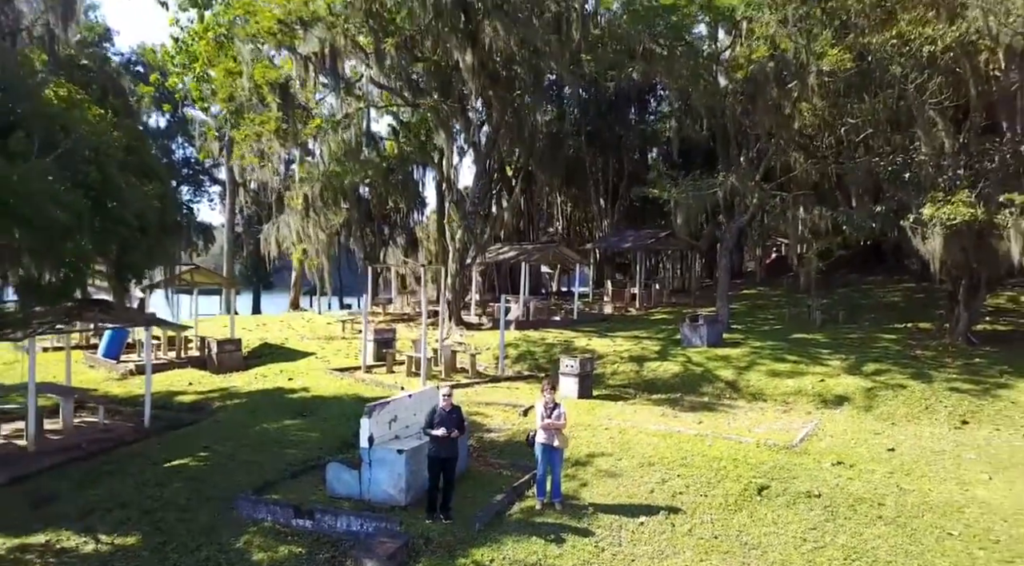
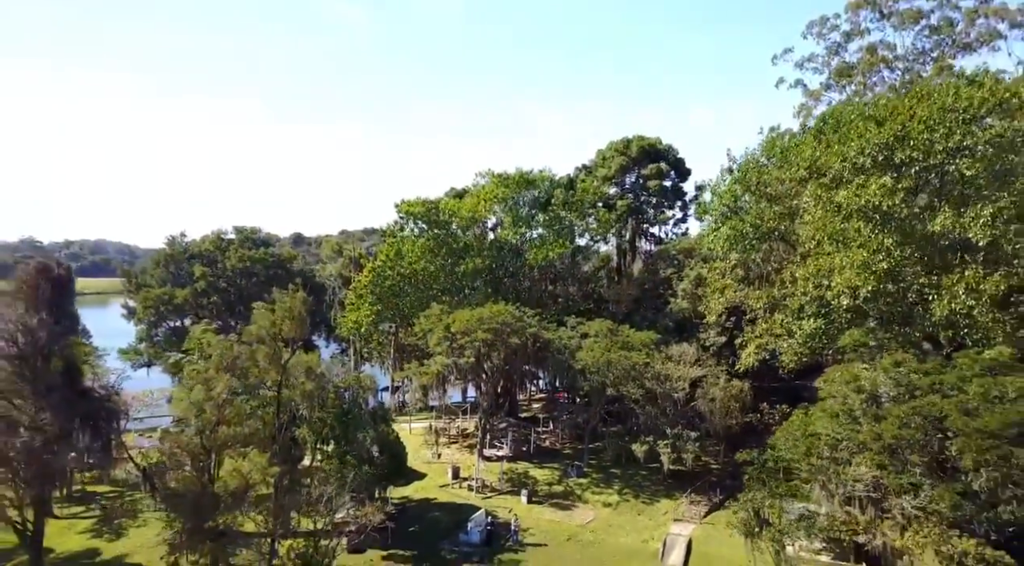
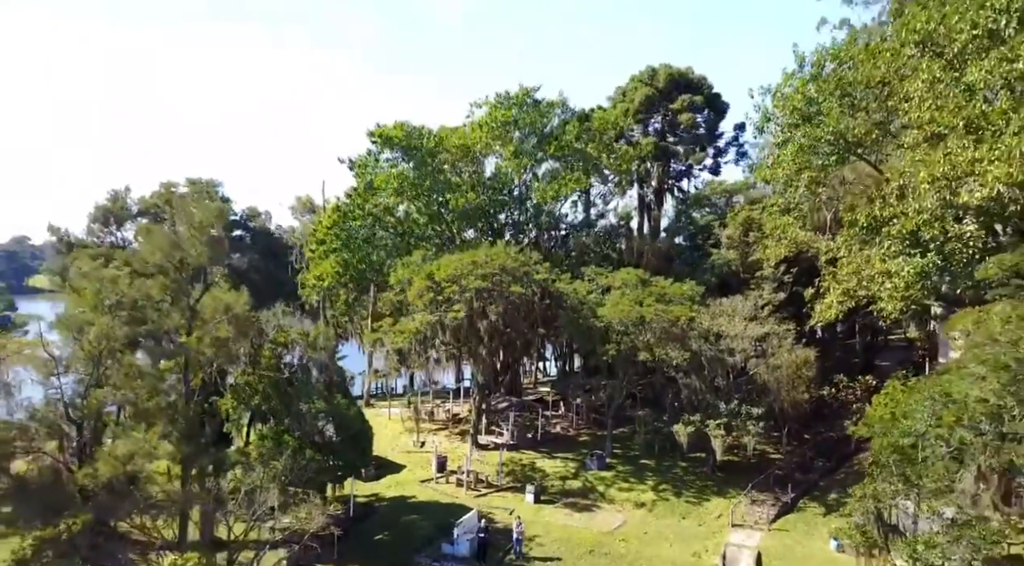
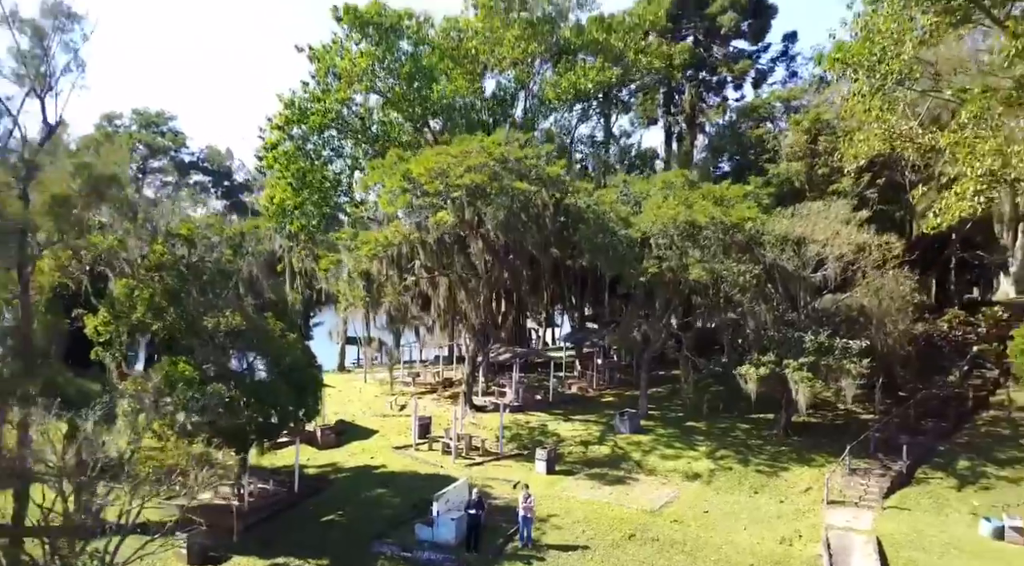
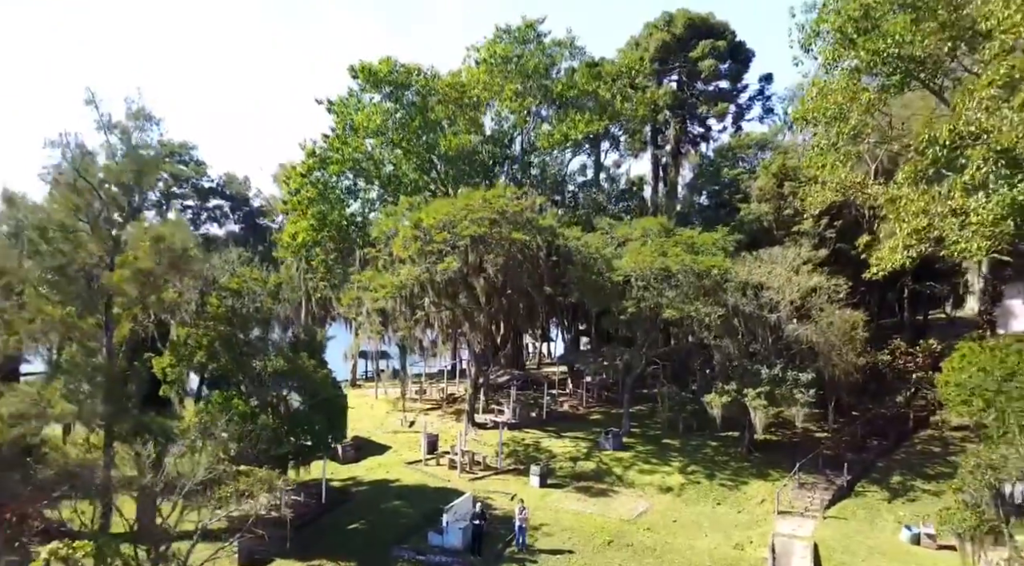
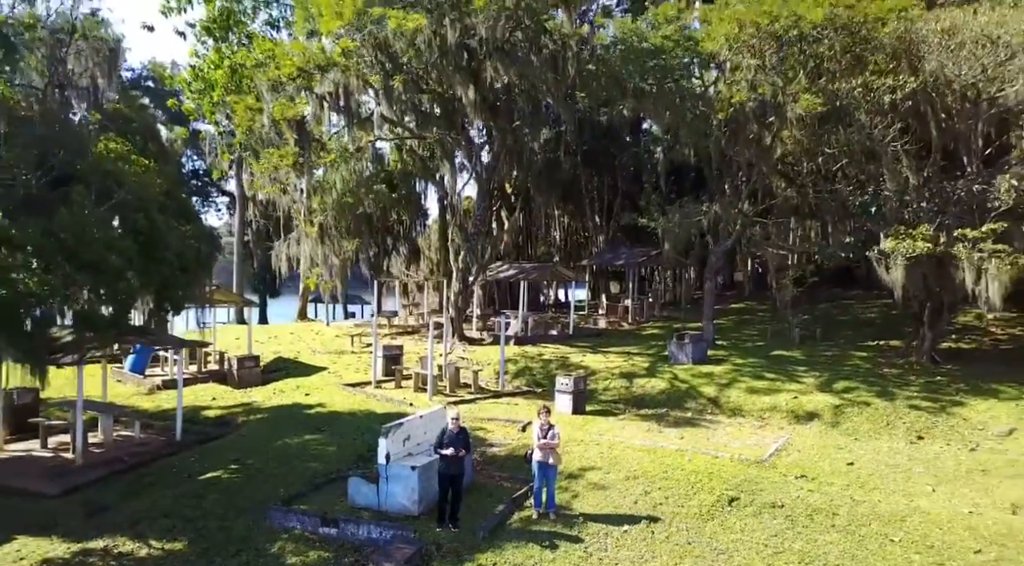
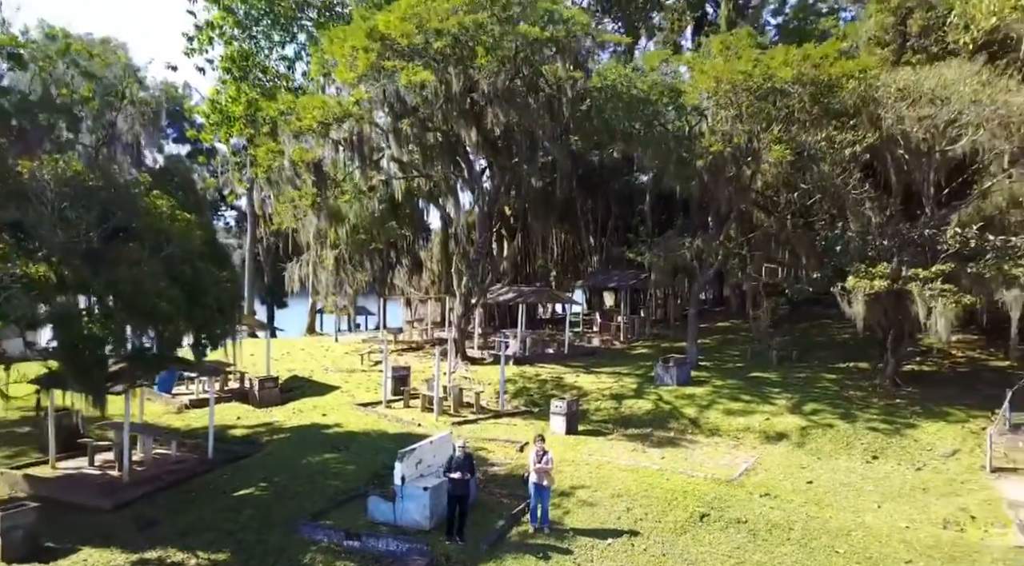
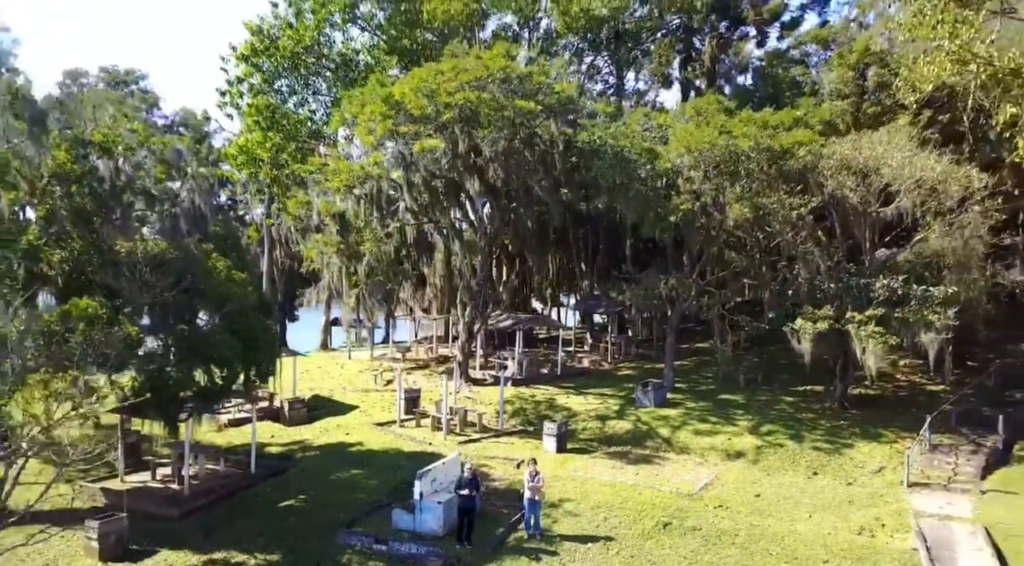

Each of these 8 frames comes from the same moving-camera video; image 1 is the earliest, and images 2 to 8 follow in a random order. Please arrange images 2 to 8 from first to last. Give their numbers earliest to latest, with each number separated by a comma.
6, 7, 8, 4, 5, 3, 2
